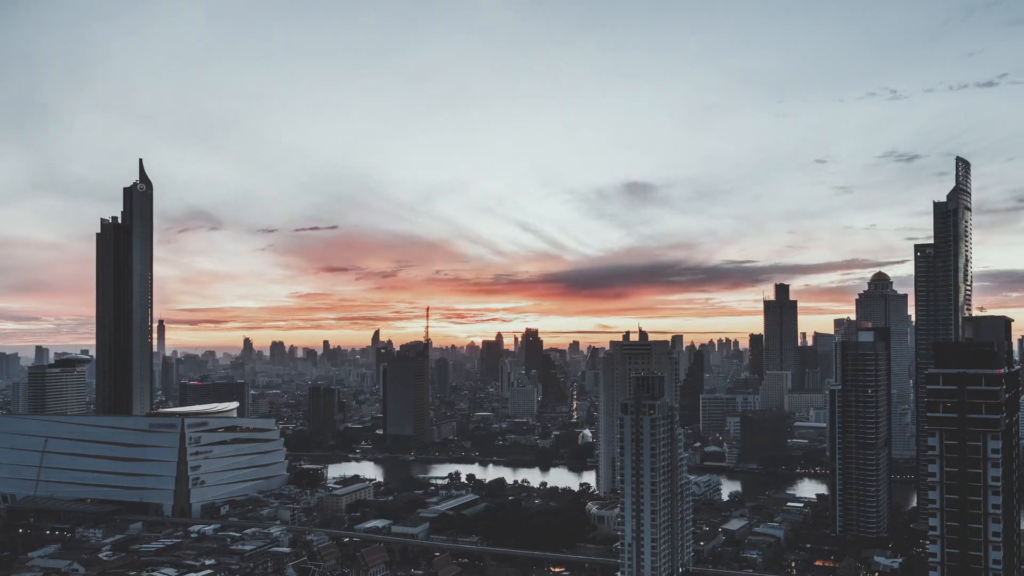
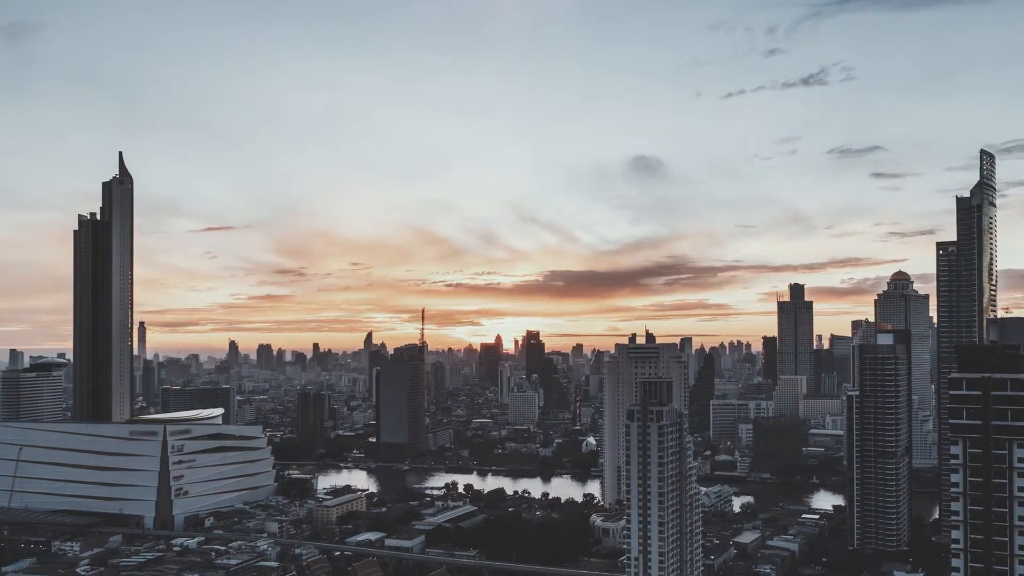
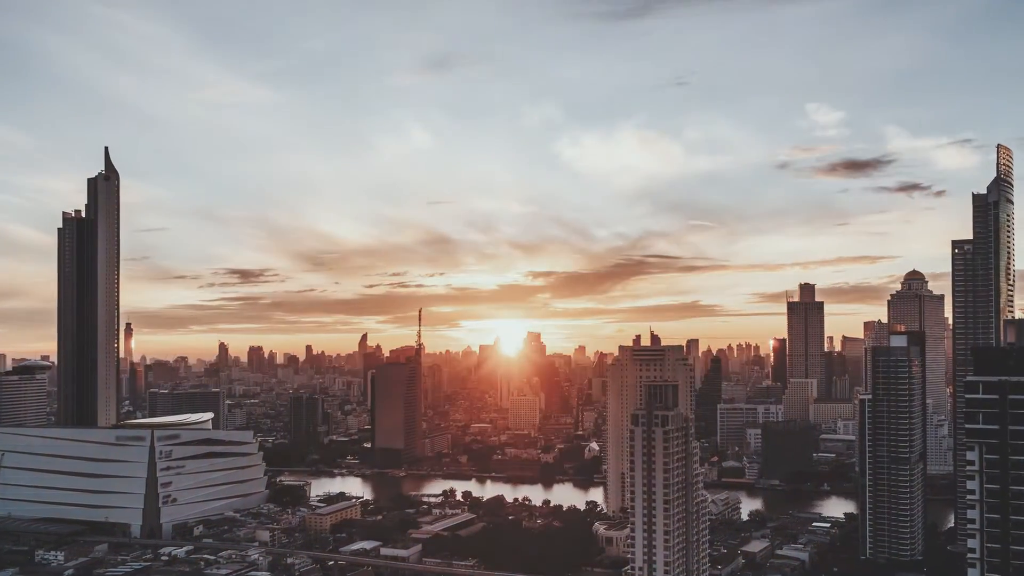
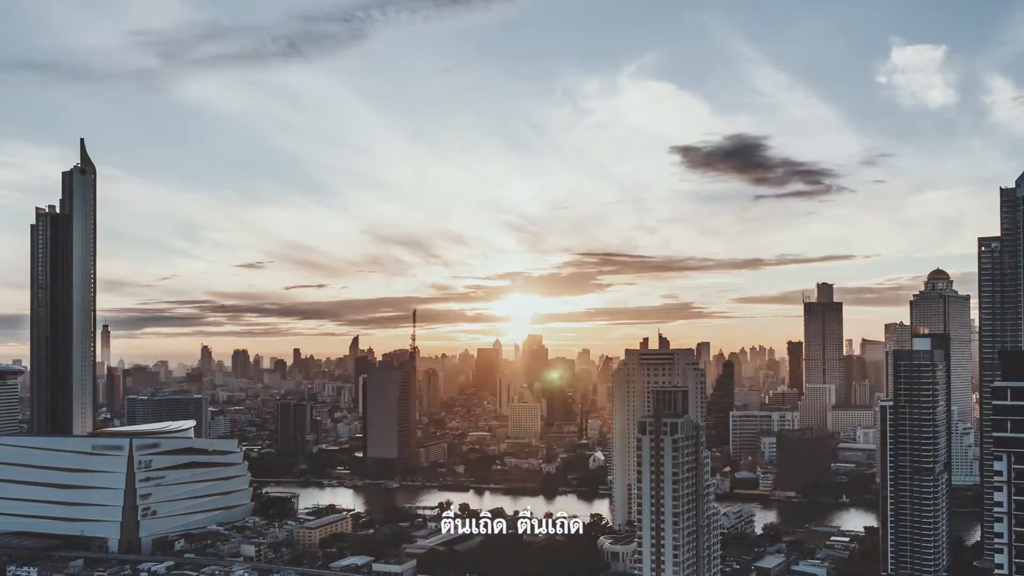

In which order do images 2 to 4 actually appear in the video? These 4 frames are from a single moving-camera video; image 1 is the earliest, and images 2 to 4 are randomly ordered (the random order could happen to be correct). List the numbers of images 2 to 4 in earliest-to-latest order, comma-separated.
2, 3, 4
